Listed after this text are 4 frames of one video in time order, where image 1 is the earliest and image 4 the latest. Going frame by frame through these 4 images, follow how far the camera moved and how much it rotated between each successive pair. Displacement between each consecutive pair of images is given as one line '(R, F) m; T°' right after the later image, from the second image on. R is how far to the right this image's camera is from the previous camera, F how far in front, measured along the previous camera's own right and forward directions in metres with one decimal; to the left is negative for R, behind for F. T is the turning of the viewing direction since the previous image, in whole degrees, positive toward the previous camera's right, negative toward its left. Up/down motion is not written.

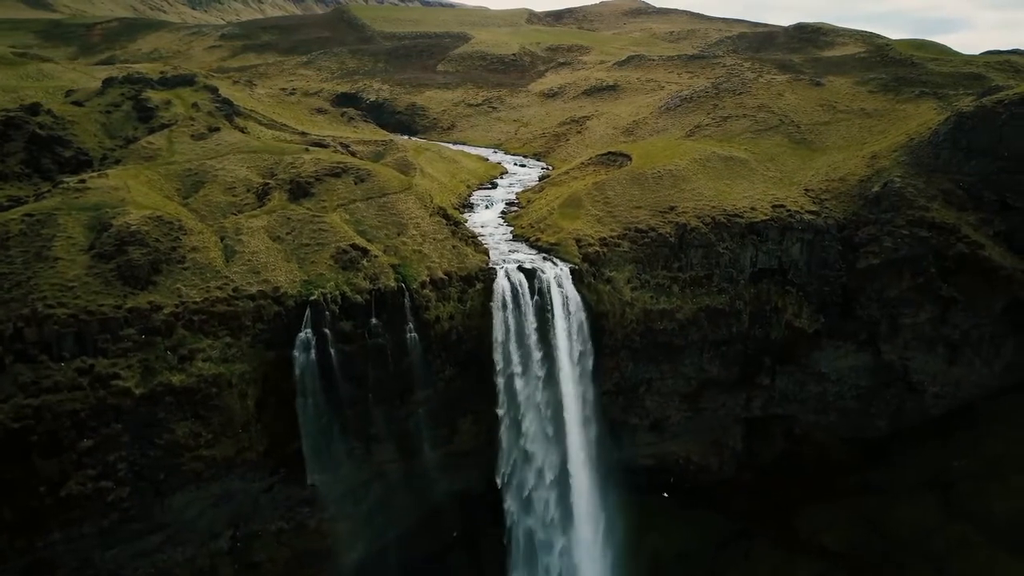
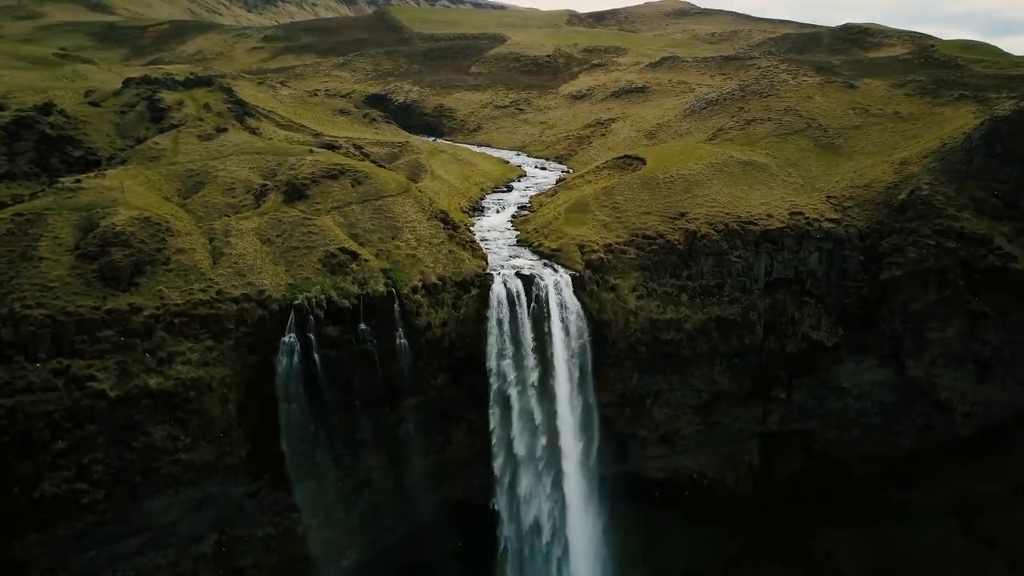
(+1.9, +0.9) m; -3°
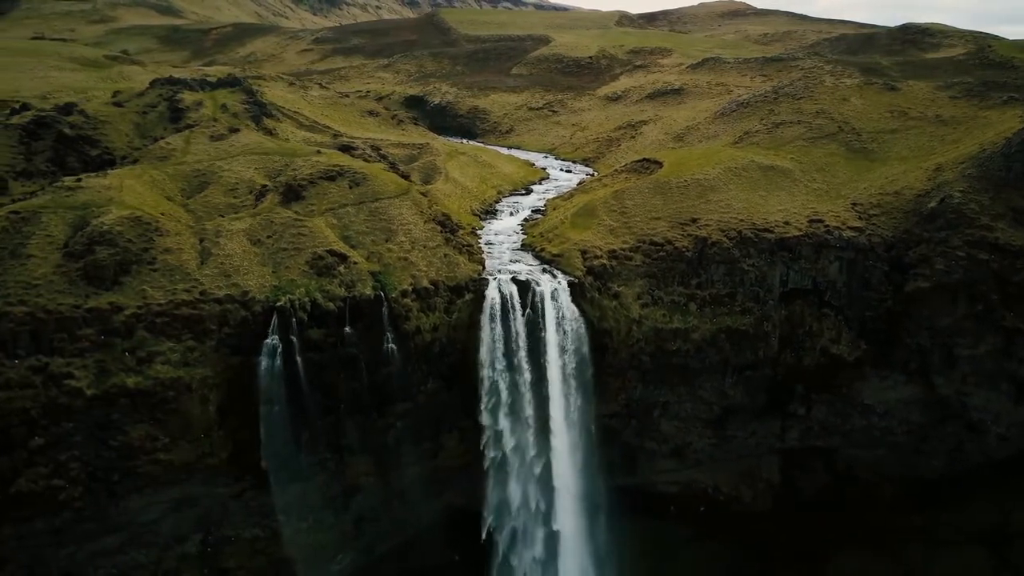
(+2.3, +0.8) m; -4°
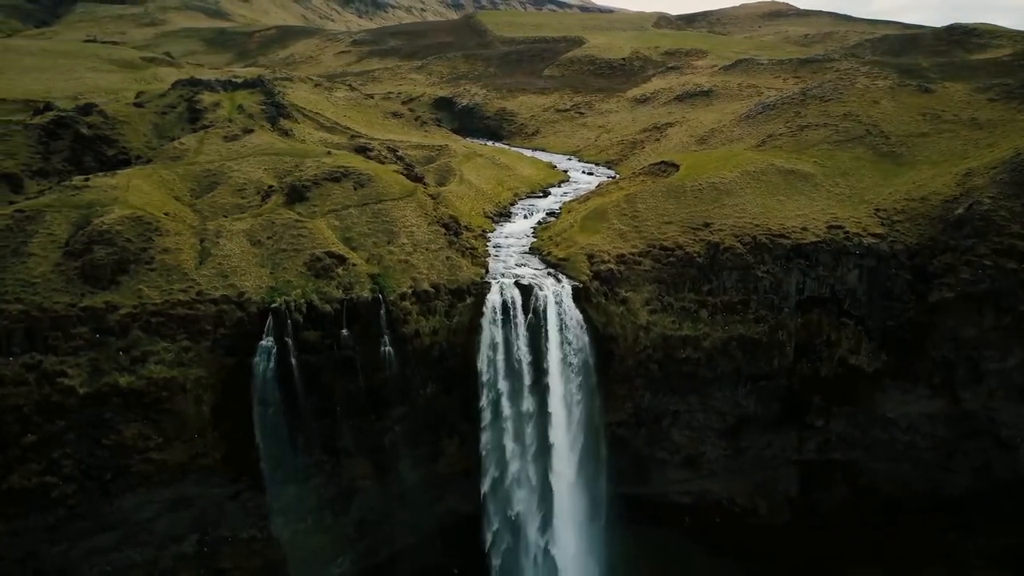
(+1.4, +0.6) m; -3°
